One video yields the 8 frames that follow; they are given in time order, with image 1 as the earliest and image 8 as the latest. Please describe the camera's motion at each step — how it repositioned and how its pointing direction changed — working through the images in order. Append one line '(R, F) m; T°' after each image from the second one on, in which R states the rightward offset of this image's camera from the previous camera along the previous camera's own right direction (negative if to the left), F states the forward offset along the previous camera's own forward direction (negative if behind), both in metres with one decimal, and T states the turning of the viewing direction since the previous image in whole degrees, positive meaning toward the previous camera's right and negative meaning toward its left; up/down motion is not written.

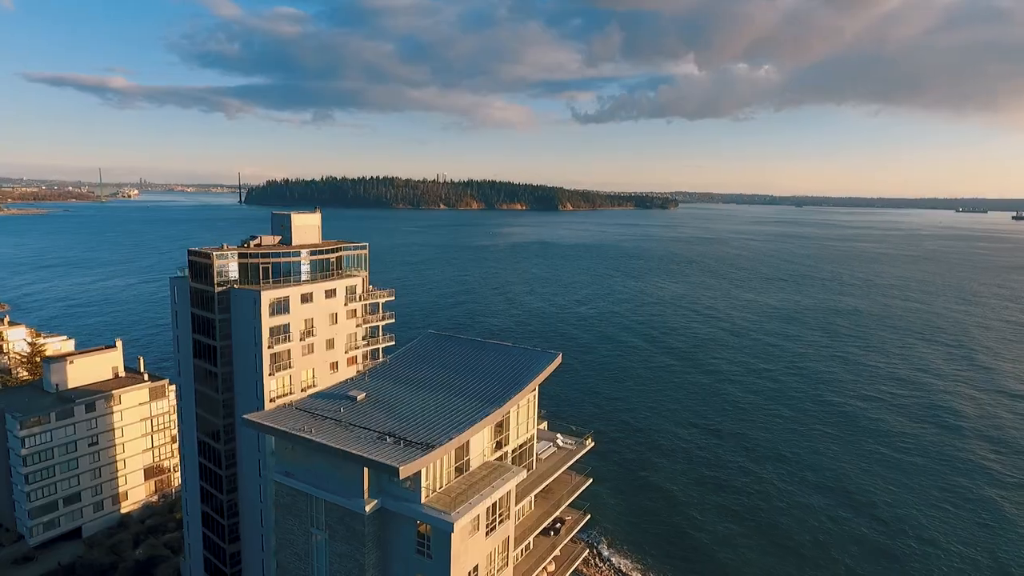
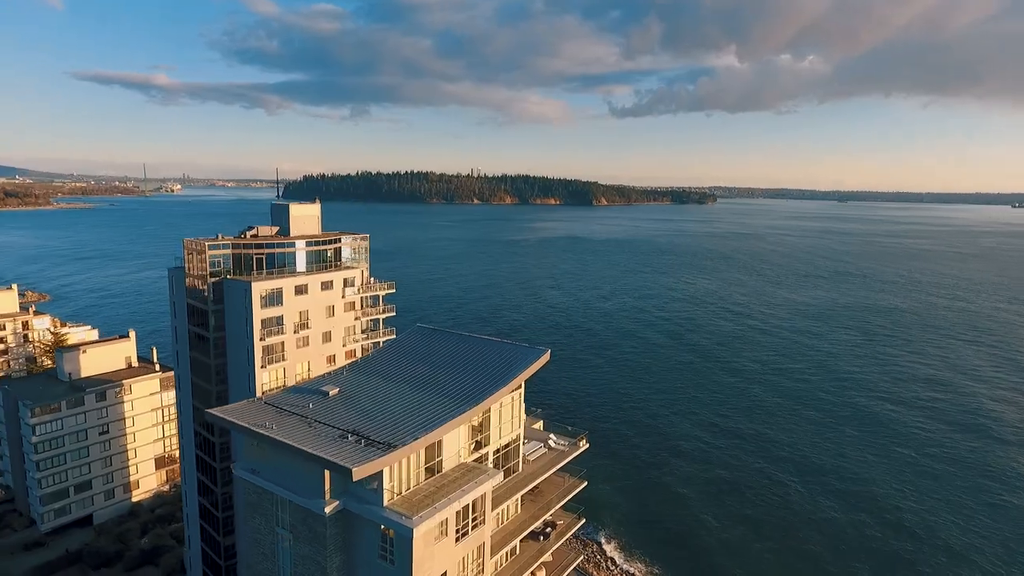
(+1.8, +1.2) m; -3°
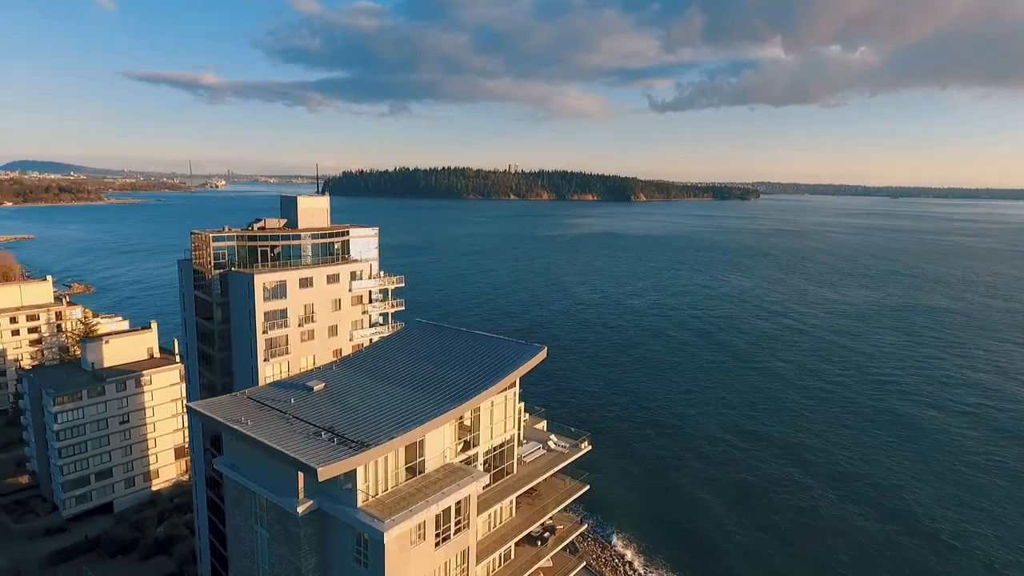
(+1.5, +1.0) m; -3°
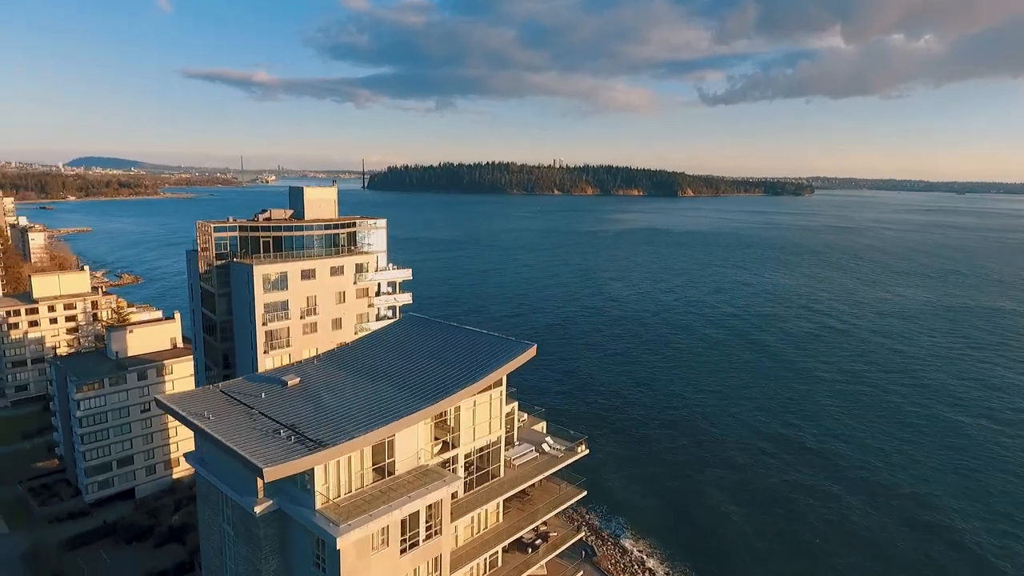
(+1.9, +1.3) m; -4°
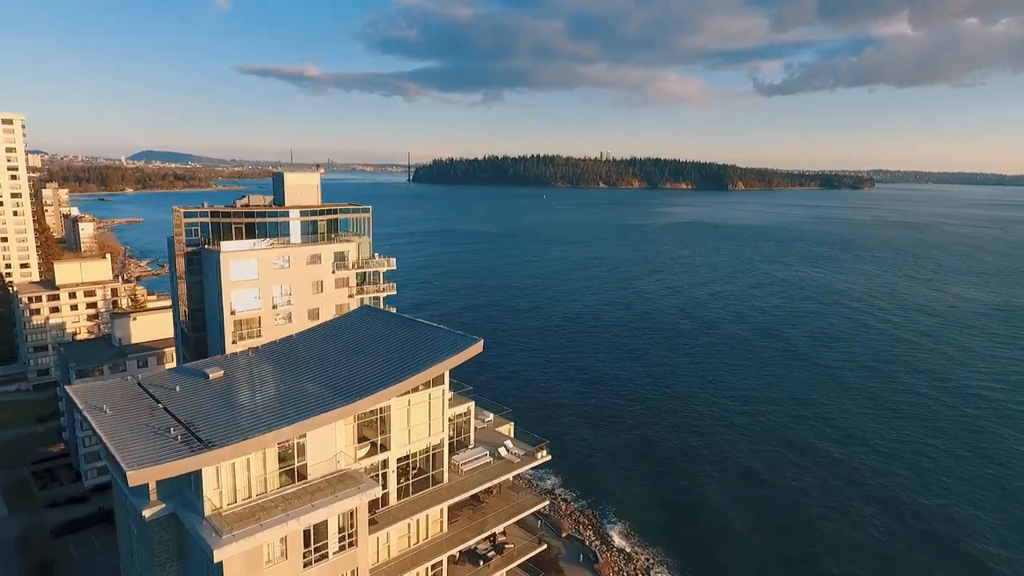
(+3.2, +2.0) m; -4°
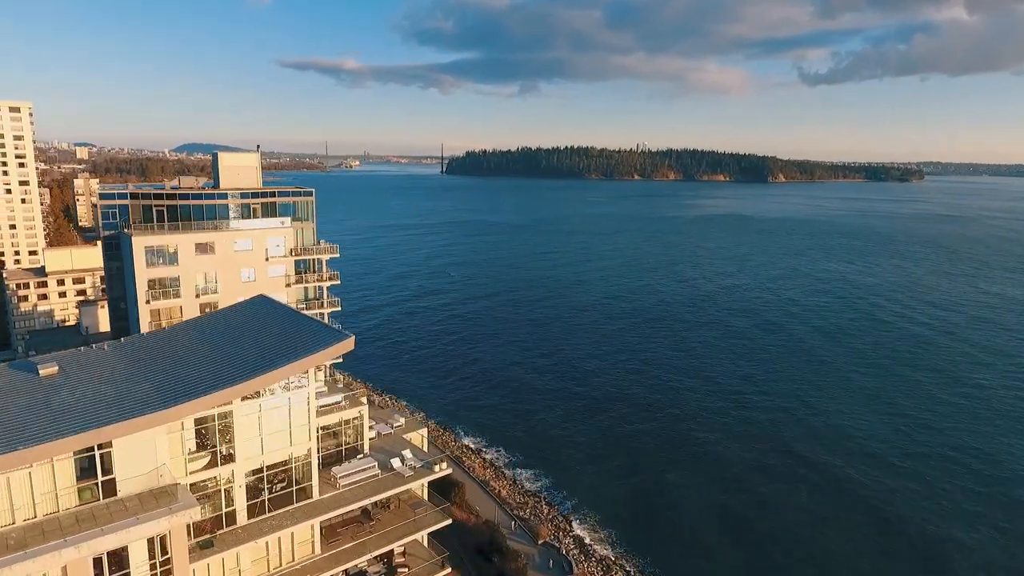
(+4.5, +2.9) m; -3°
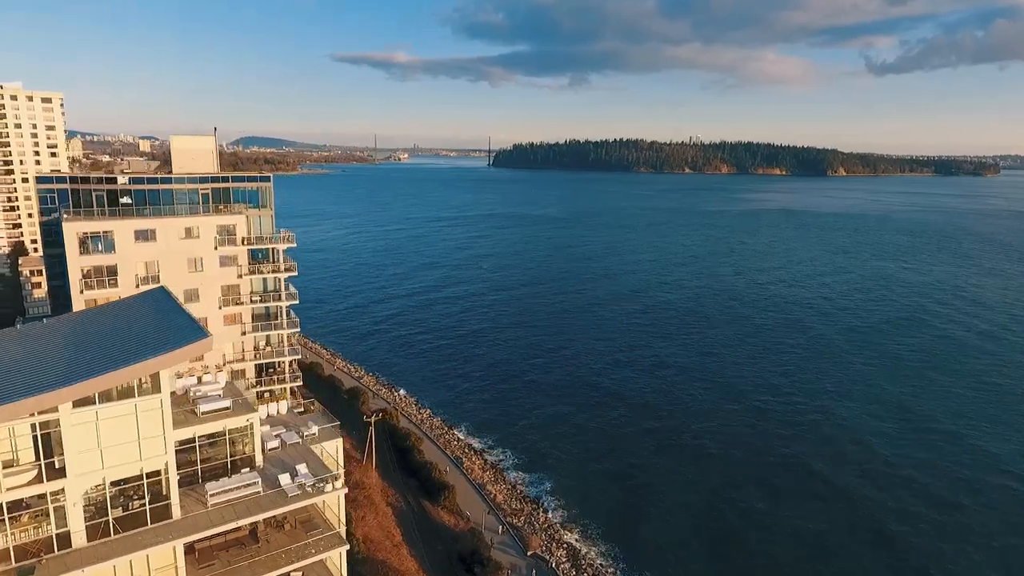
(+4.0, +2.9) m; -4°
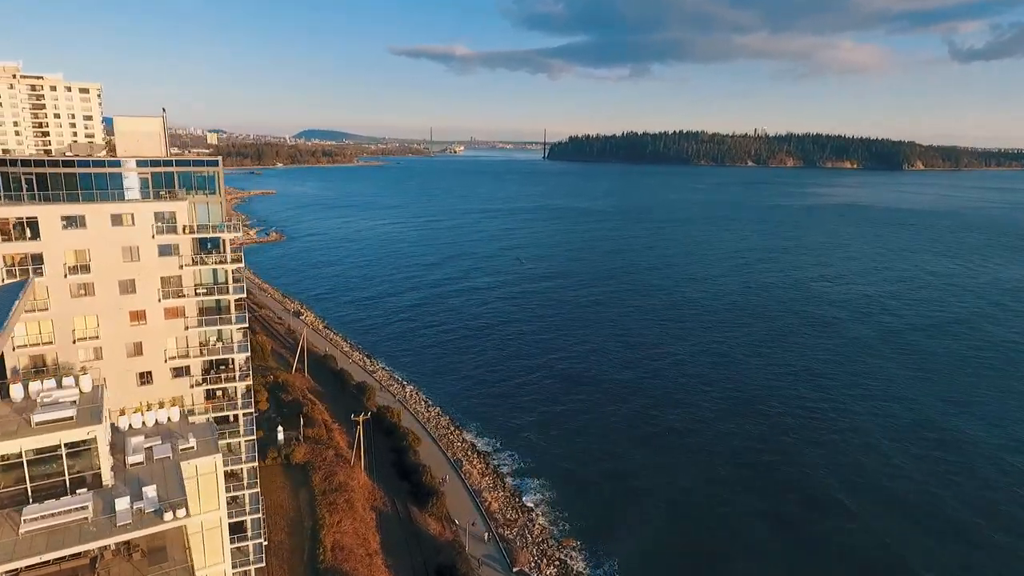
(+4.4, +3.3) m; -5°
